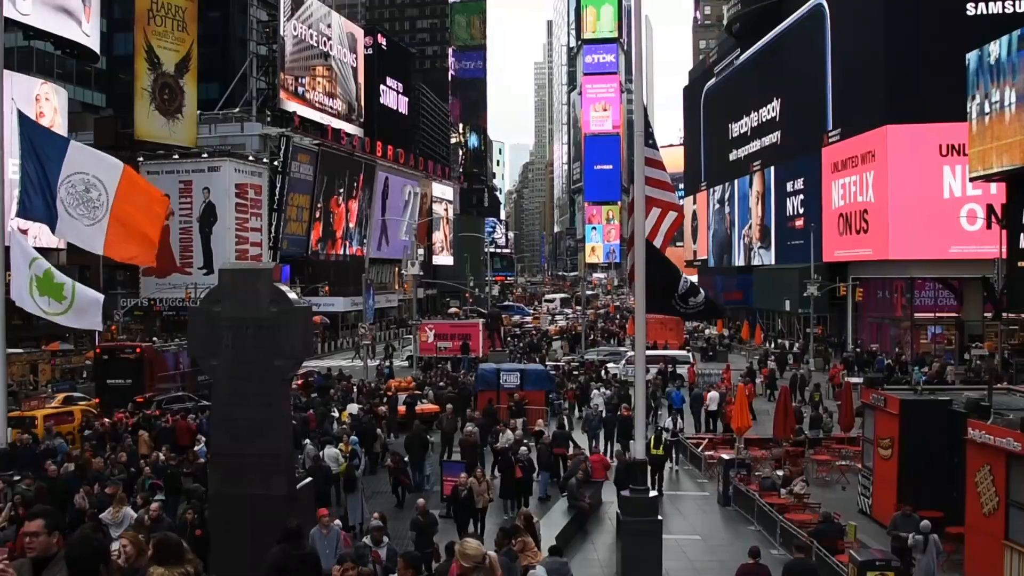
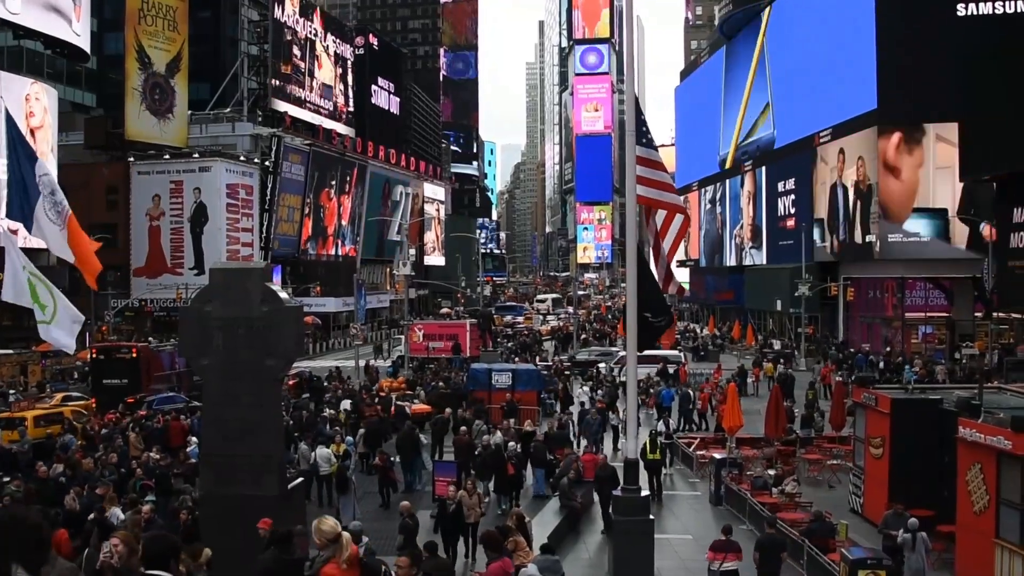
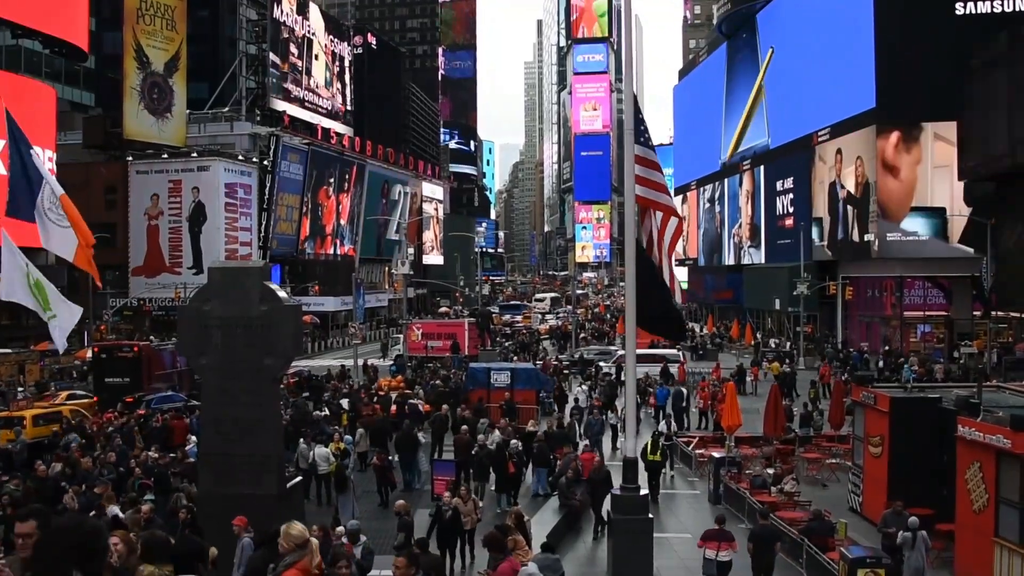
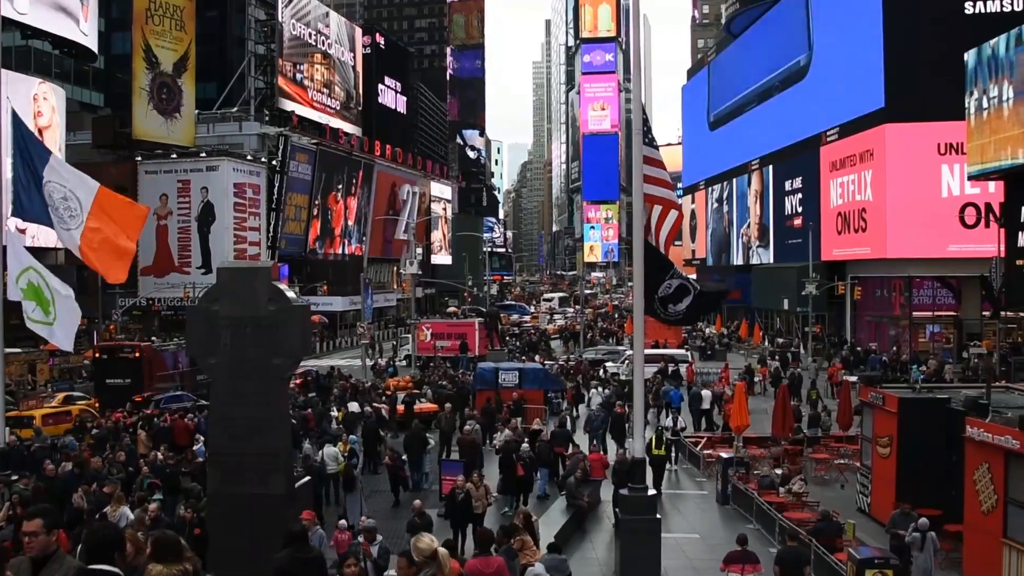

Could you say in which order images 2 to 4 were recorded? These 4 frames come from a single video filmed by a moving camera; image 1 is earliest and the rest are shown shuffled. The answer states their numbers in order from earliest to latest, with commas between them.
4, 2, 3
